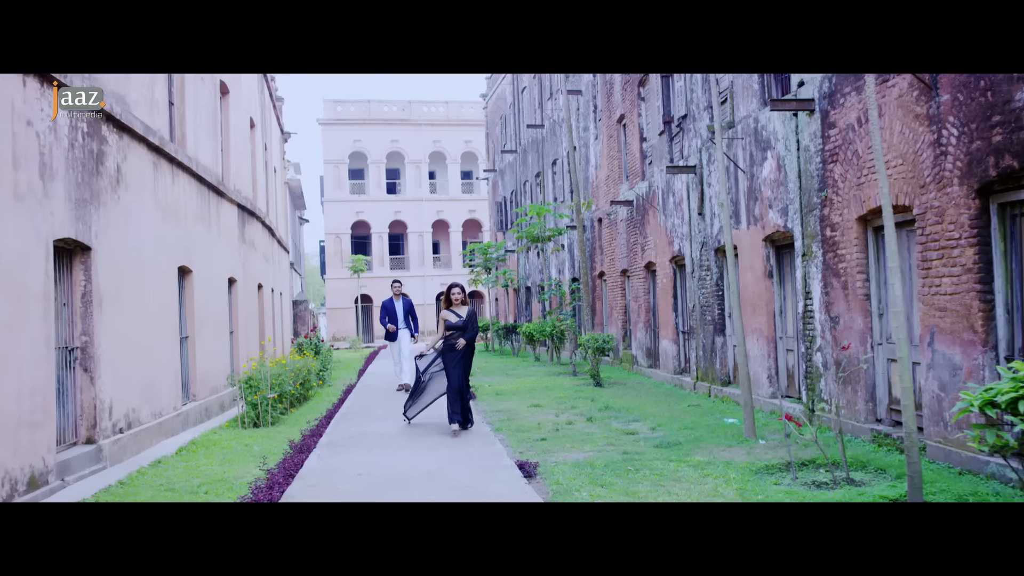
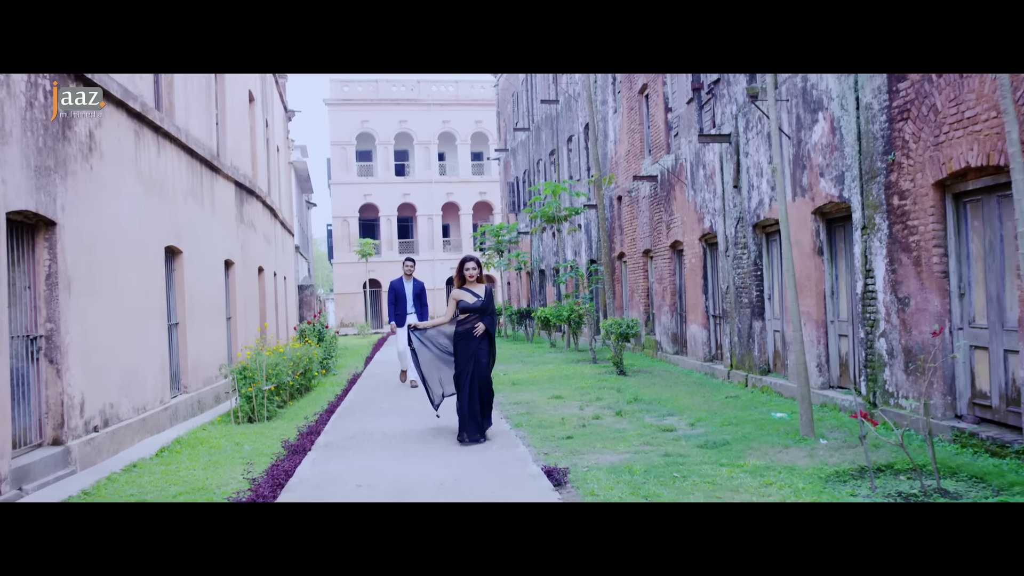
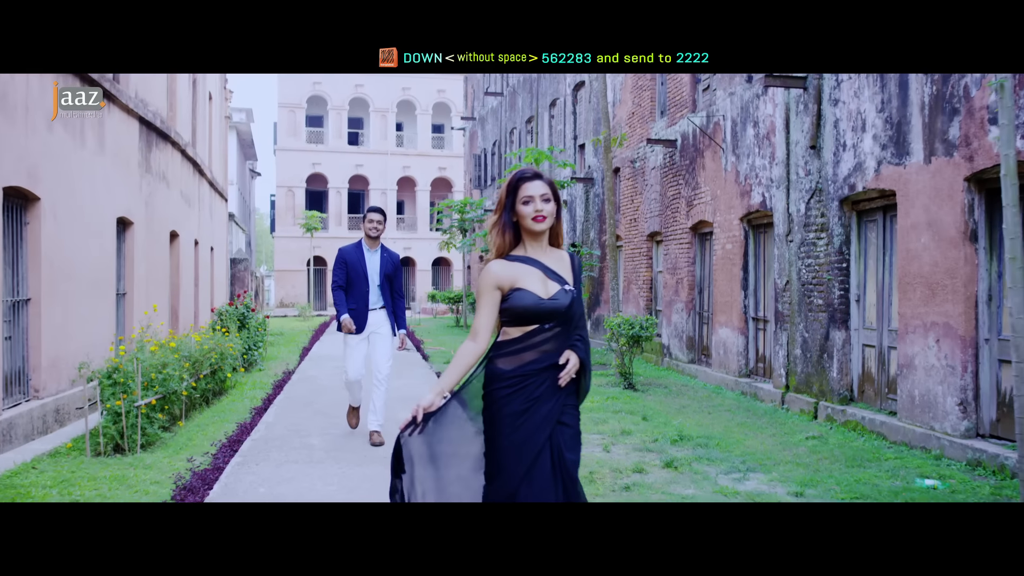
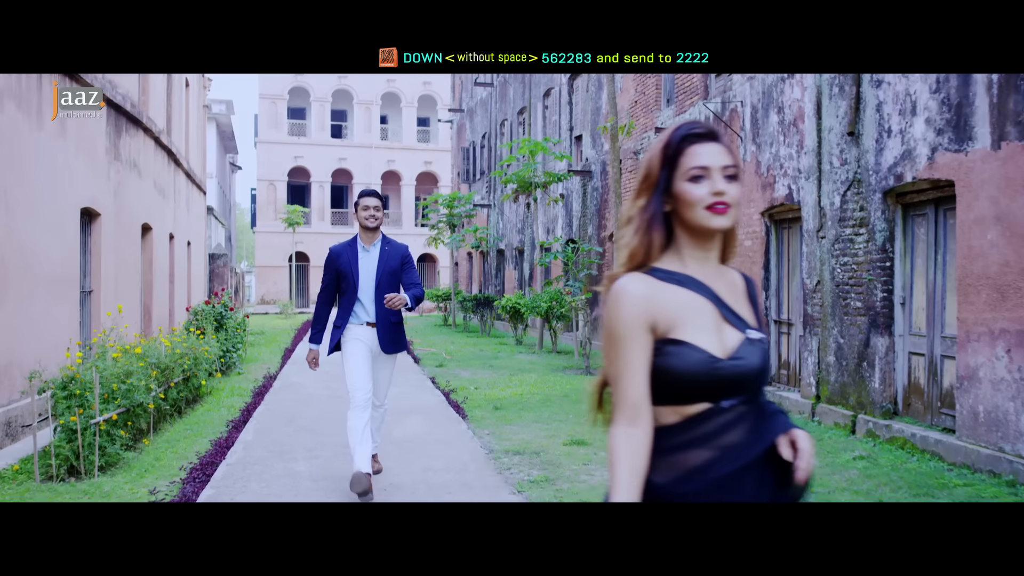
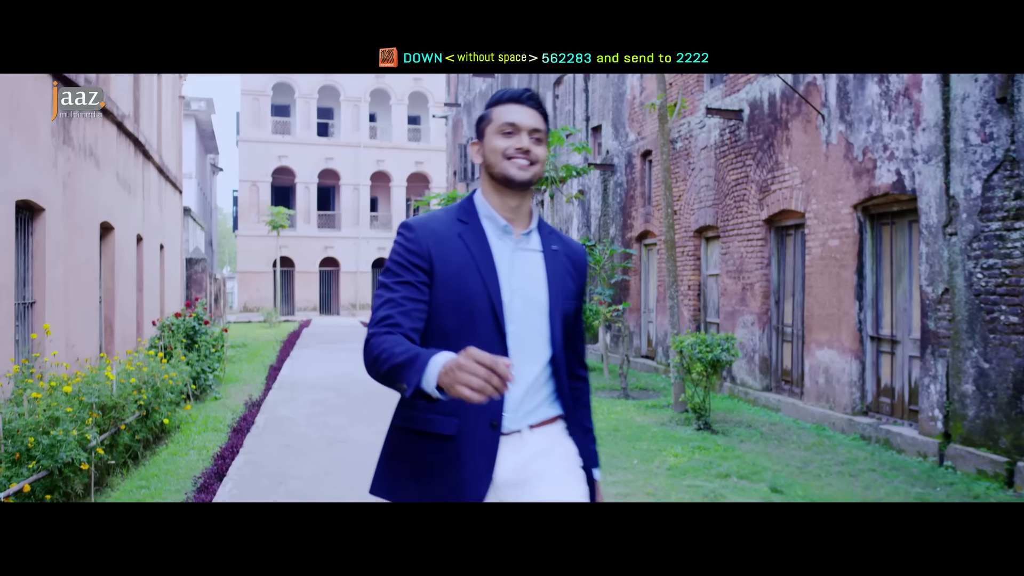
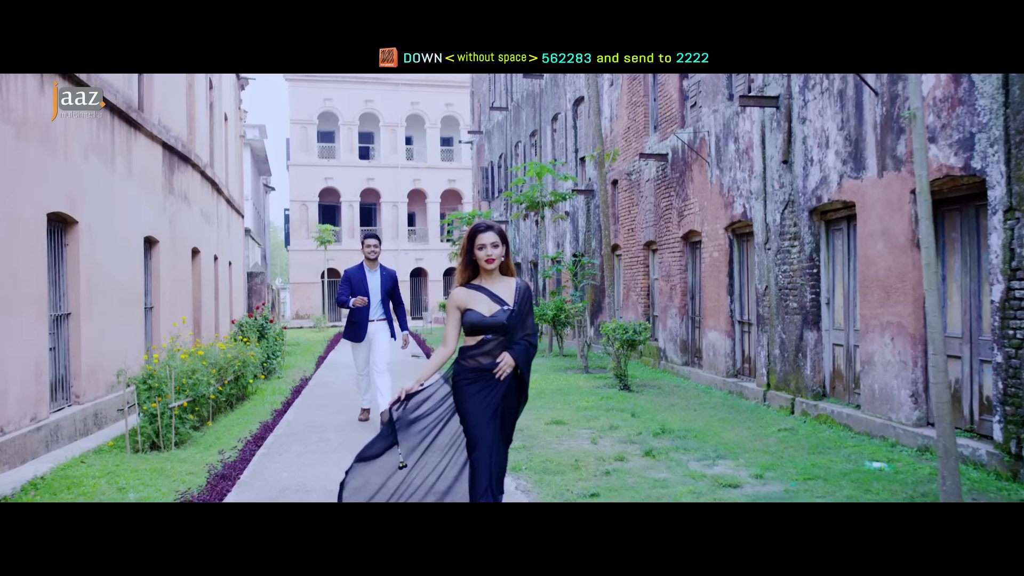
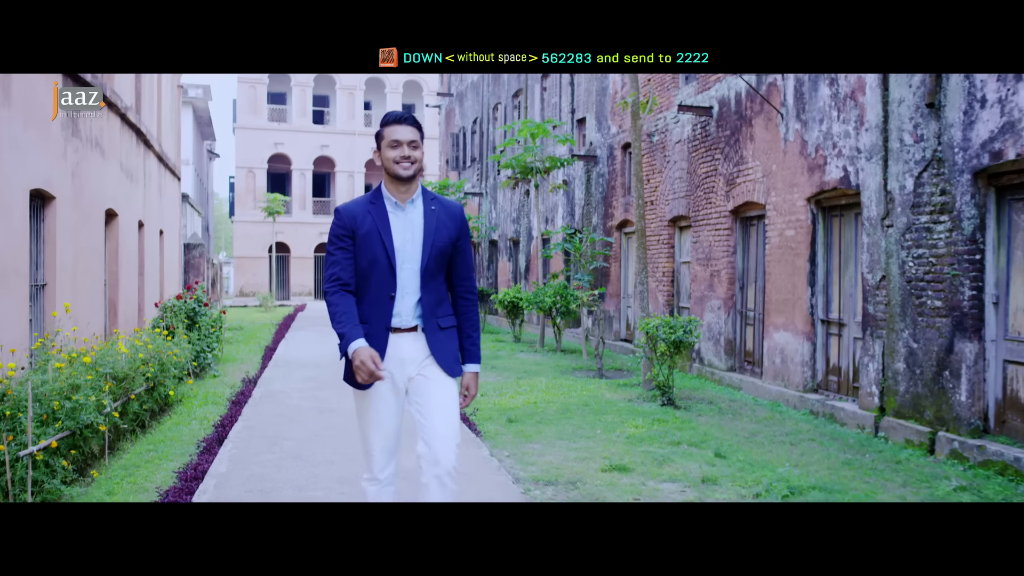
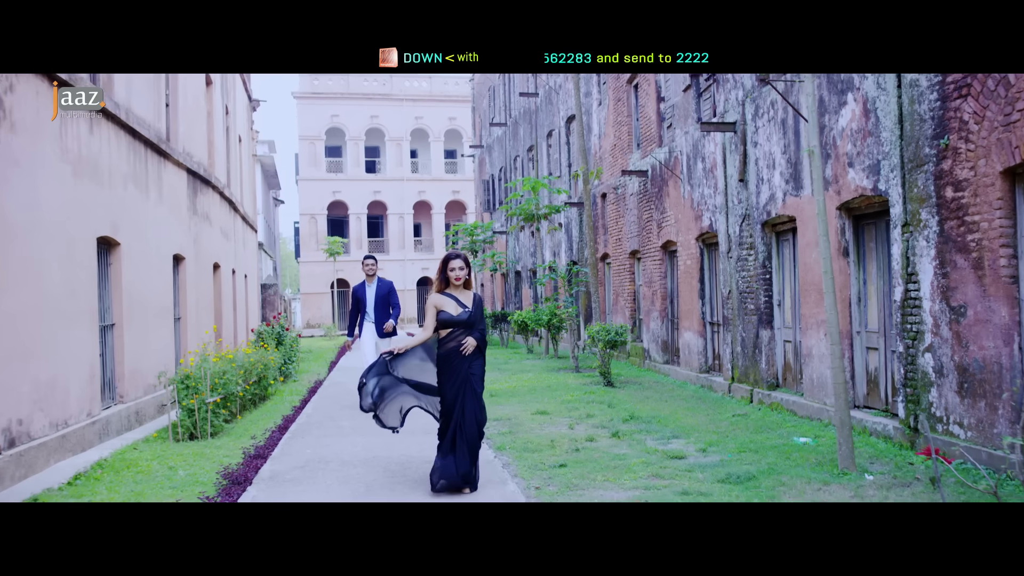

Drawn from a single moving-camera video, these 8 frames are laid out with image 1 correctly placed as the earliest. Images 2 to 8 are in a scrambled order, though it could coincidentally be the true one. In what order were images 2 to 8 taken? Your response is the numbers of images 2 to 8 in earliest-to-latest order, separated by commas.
2, 8, 6, 3, 4, 7, 5
